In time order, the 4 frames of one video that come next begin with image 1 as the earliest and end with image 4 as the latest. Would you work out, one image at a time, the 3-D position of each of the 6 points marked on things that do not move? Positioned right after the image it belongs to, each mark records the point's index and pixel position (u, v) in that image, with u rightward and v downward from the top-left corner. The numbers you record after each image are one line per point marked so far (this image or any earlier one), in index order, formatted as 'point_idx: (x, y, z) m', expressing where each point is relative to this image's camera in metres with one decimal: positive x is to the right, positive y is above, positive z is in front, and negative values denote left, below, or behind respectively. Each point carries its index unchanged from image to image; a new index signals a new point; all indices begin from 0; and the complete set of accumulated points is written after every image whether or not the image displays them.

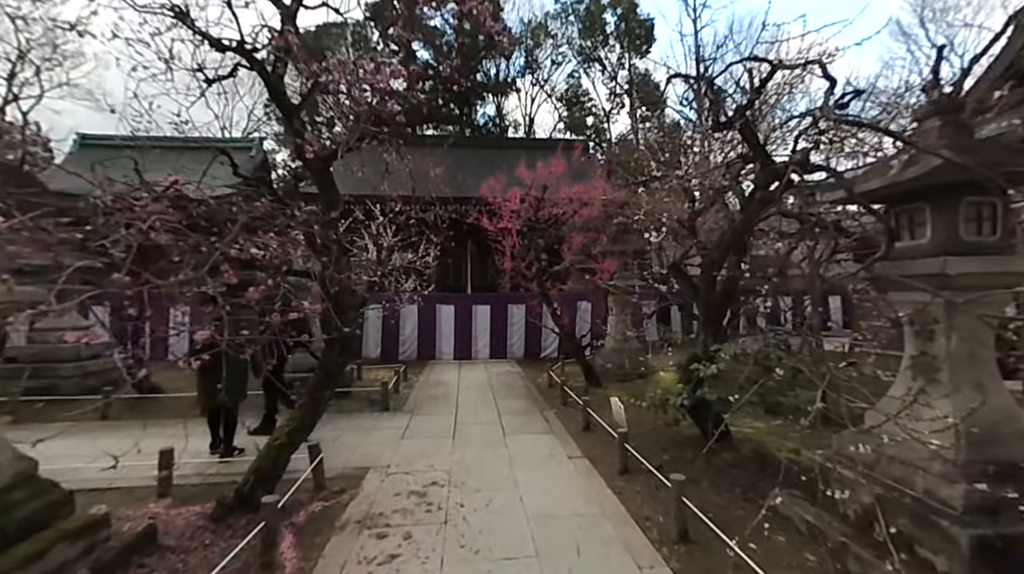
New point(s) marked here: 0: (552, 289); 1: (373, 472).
0: (+0.8, 0.0, +10.9) m
1: (-1.3, -1.8, +5.5) m
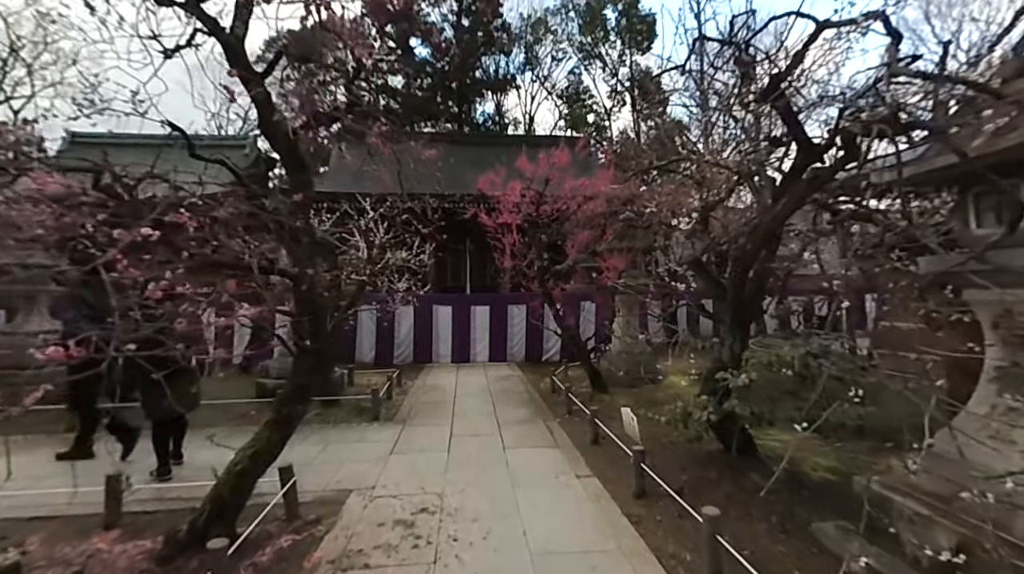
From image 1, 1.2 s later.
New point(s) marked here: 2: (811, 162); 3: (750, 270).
0: (+0.8, 0.0, +10.3) m
1: (-1.3, -1.8, +4.9) m
2: (+2.4, +1.0, +4.6) m
3: (+2.0, +0.1, +4.7) m
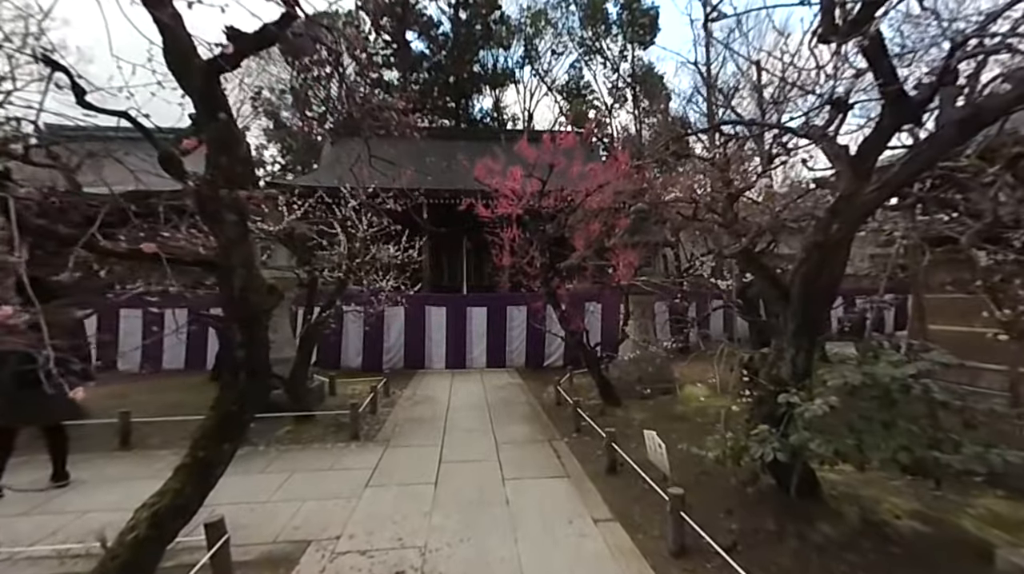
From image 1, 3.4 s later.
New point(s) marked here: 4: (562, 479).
0: (+0.8, 0.0, +9.2) m
1: (-1.3, -1.7, +3.8) m
2: (+2.4, +1.0, +3.5) m
3: (+2.0, +0.2, +3.7) m
4: (+0.5, -1.8, +5.3) m
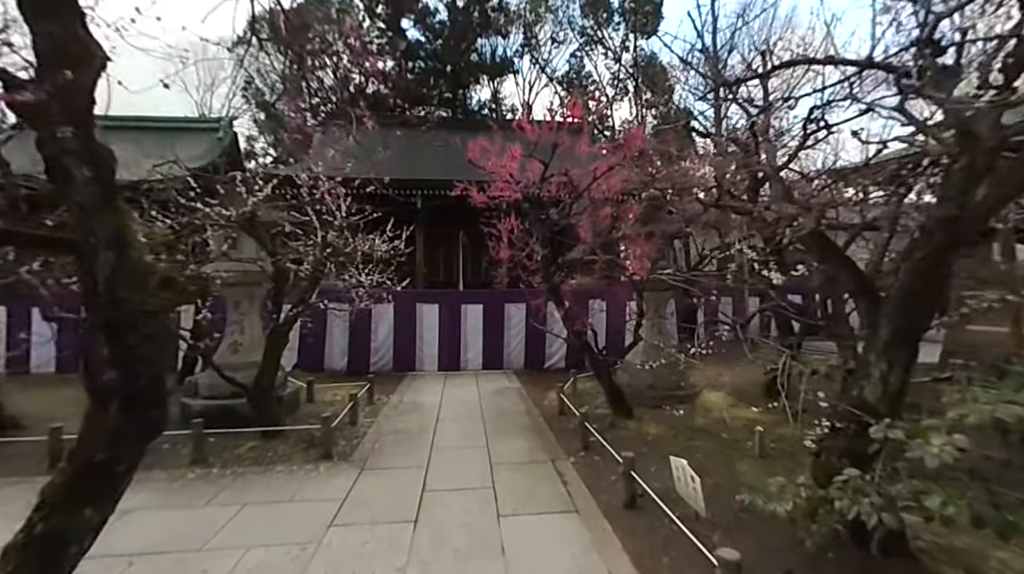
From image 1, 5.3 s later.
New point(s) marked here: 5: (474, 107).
0: (+0.7, 0.0, +8.3) m
1: (-1.3, -1.7, +2.8) m
2: (+2.4, +1.0, +2.5) m
3: (+2.0, +0.2, +2.7) m
4: (+0.4, -1.7, +4.4) m
5: (-1.3, +6.3, +19.1) m
